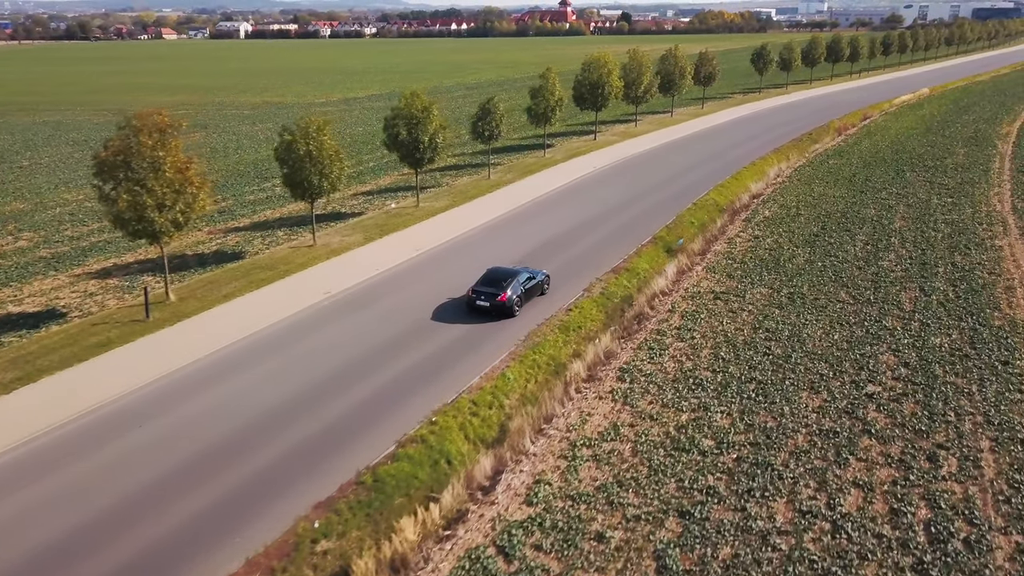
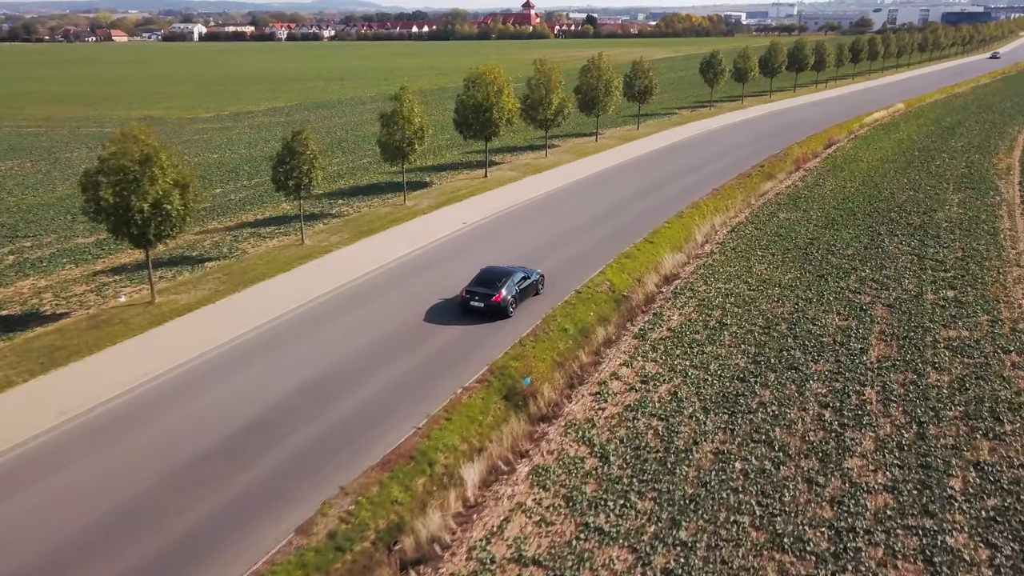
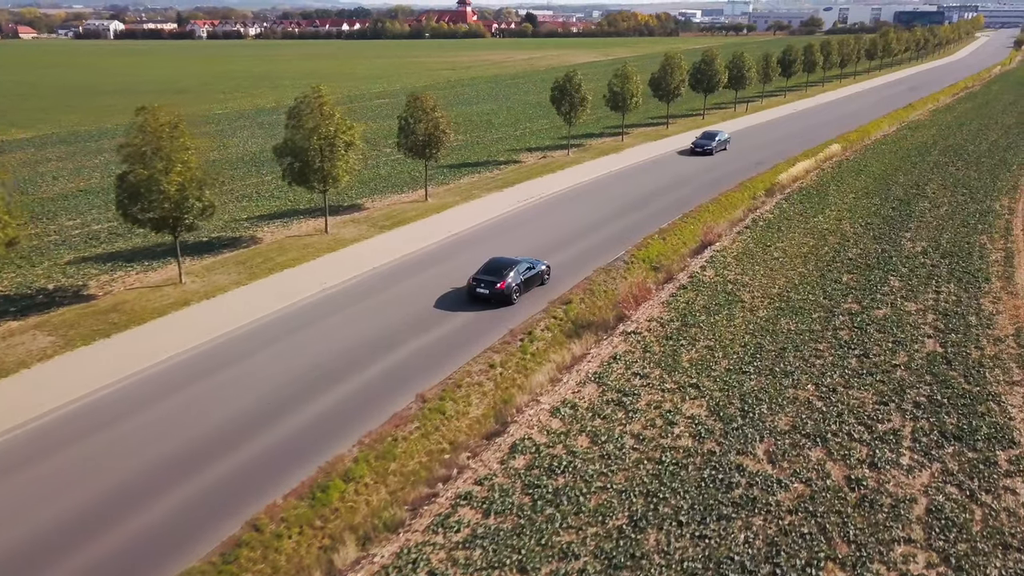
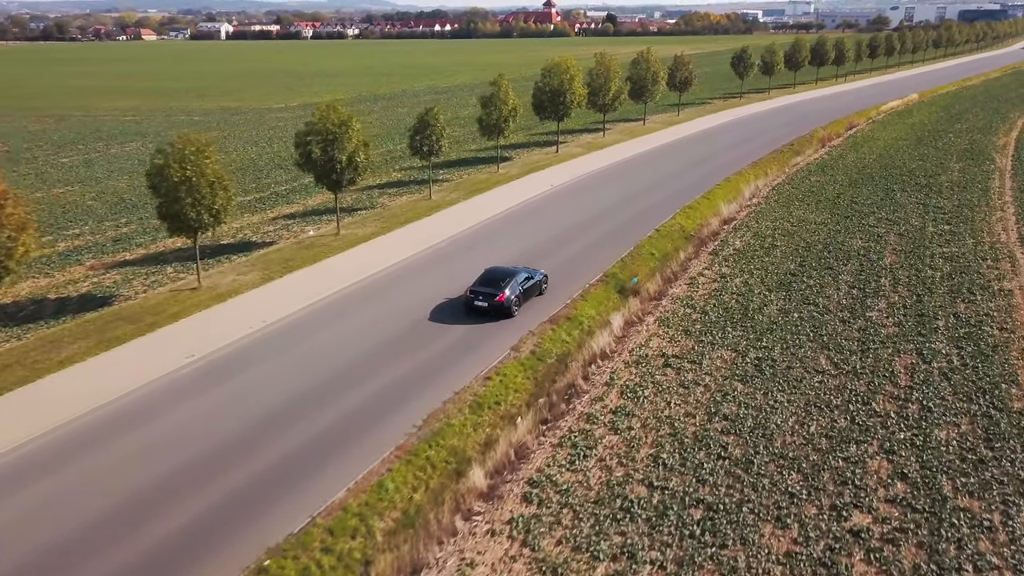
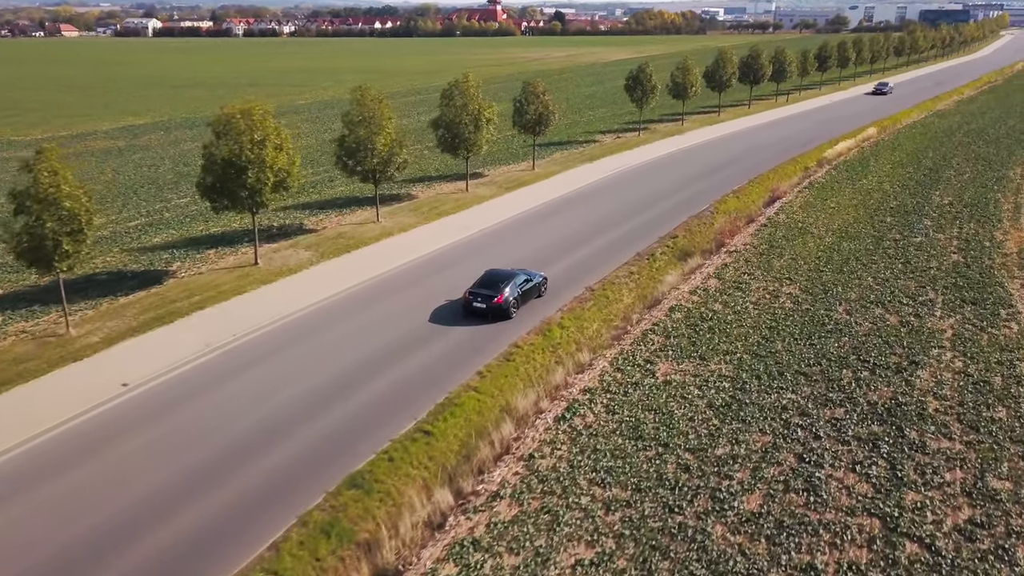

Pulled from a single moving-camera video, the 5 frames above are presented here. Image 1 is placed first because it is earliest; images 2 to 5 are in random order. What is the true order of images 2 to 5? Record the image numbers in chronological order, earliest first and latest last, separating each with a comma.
4, 2, 5, 3
